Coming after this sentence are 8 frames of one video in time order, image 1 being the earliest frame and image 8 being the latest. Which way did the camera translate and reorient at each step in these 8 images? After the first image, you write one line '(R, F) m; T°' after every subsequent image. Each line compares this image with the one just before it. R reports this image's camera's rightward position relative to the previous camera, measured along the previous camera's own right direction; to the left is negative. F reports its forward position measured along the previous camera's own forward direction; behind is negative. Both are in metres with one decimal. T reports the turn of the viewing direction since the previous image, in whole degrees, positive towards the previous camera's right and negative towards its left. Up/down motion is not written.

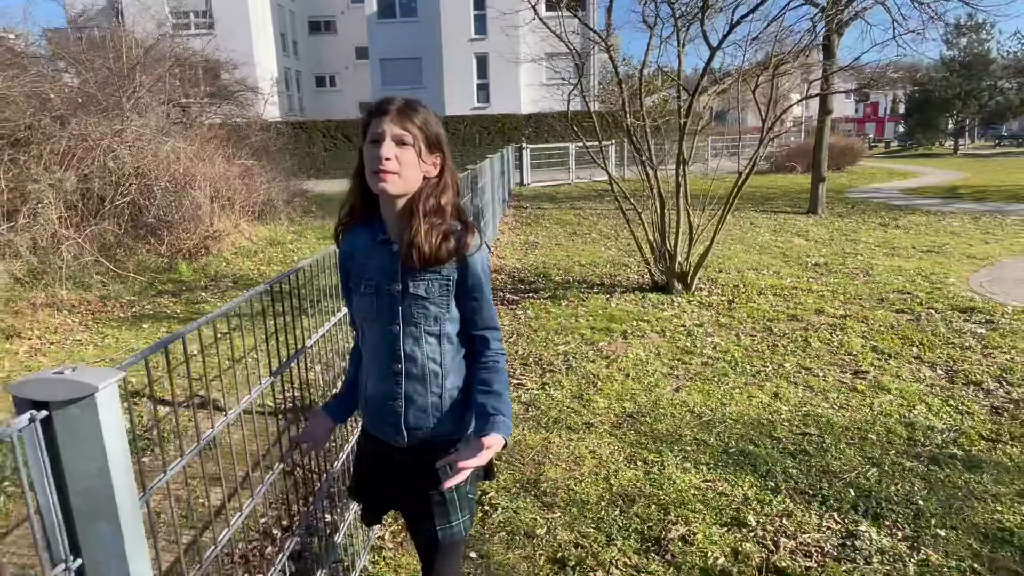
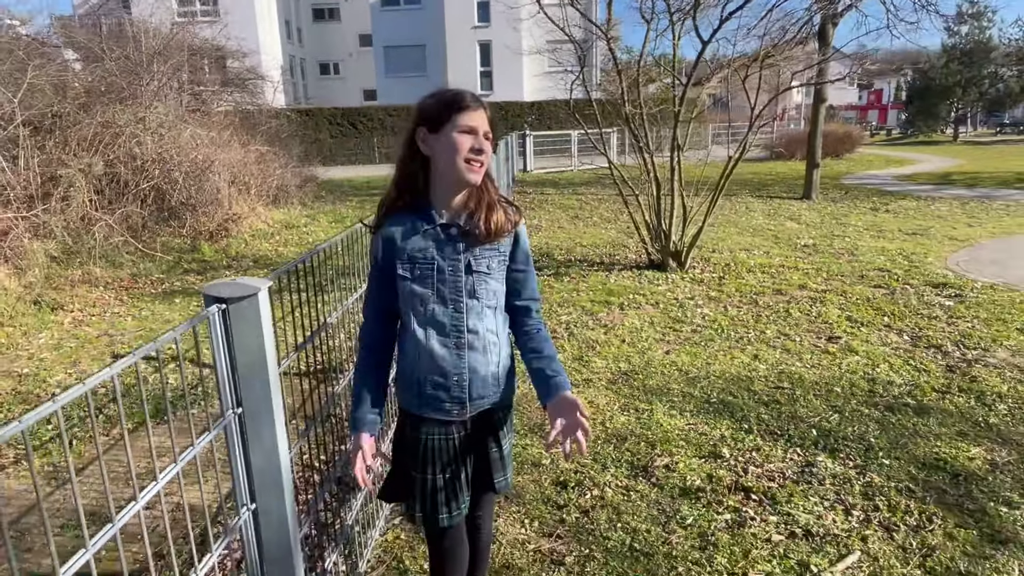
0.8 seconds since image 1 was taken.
(0.0, -0.5) m; 0°
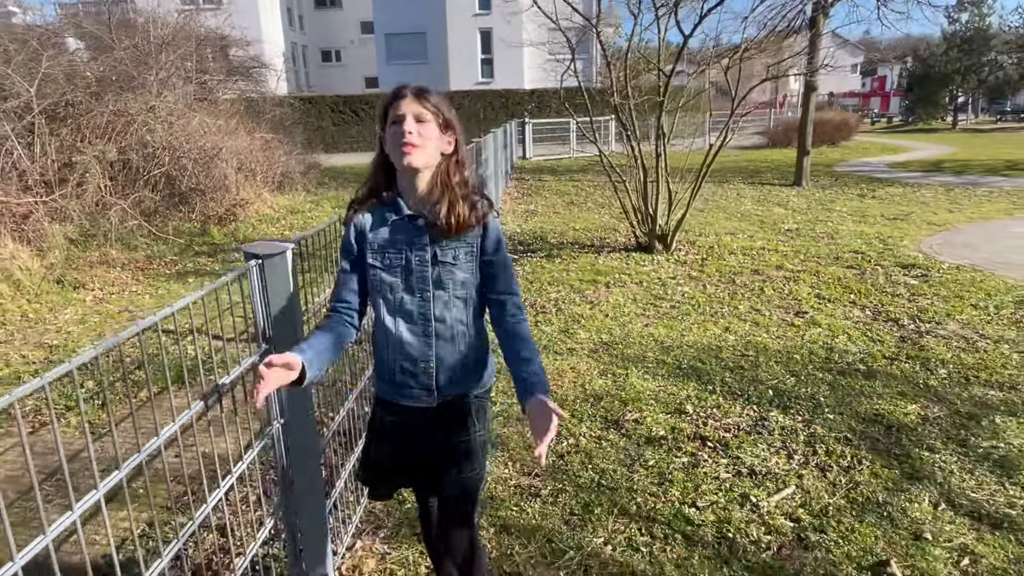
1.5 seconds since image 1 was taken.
(+0.1, -0.4) m; 0°
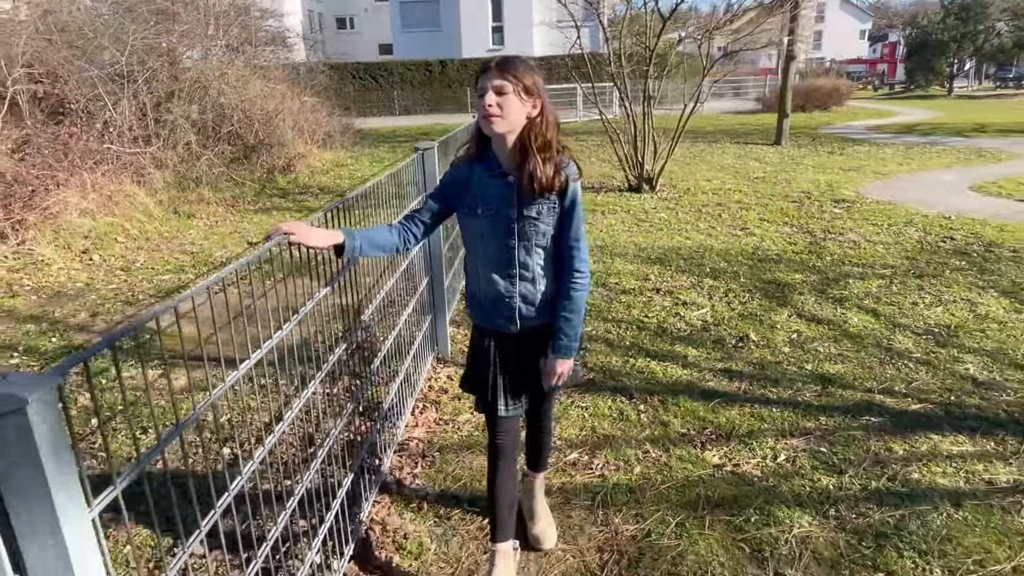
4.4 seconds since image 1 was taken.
(-0.1, -2.0) m; -1°
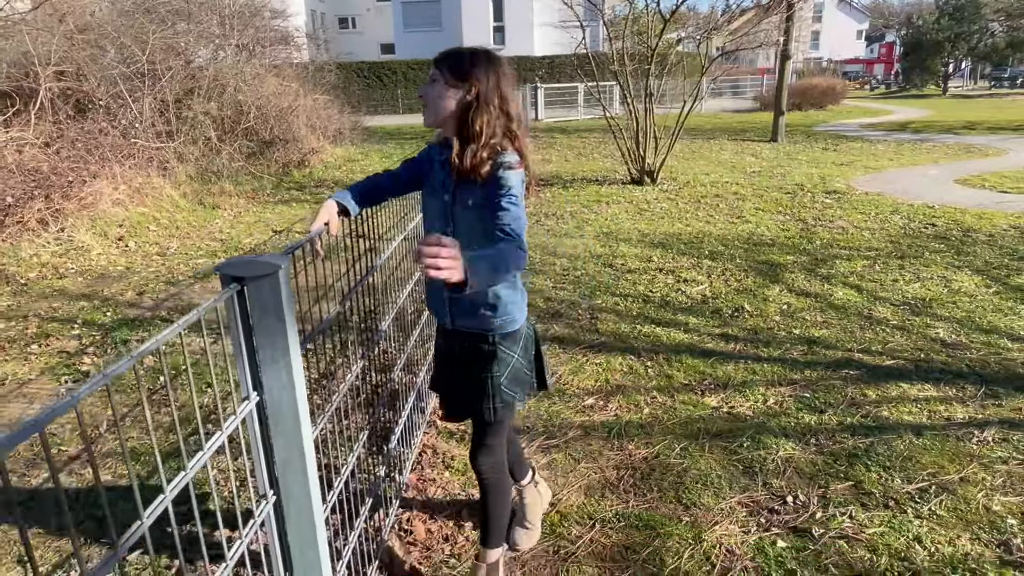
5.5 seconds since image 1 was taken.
(-0.1, -0.5) m; 0°
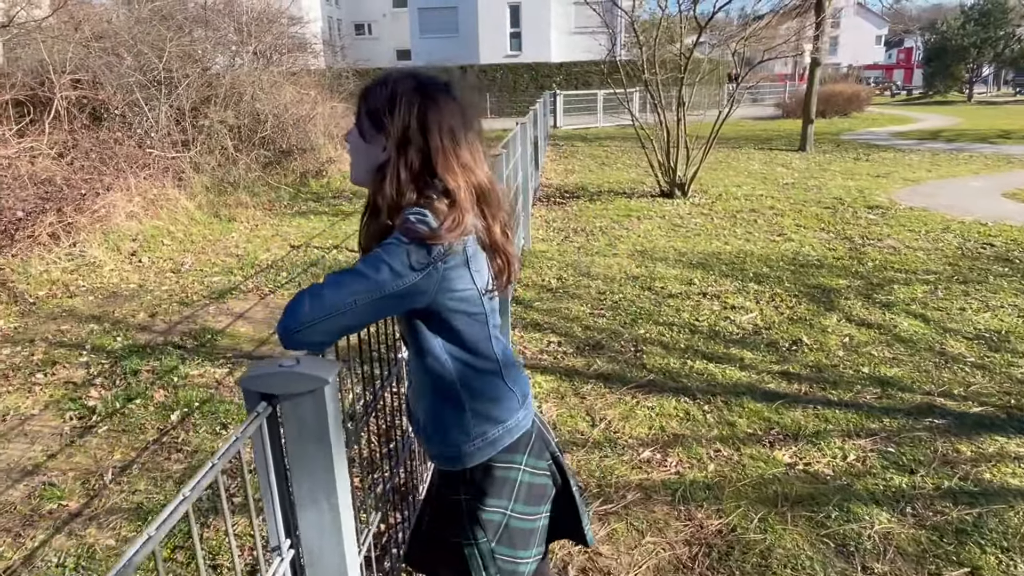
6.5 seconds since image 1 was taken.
(-0.2, +0.4) m; -1°
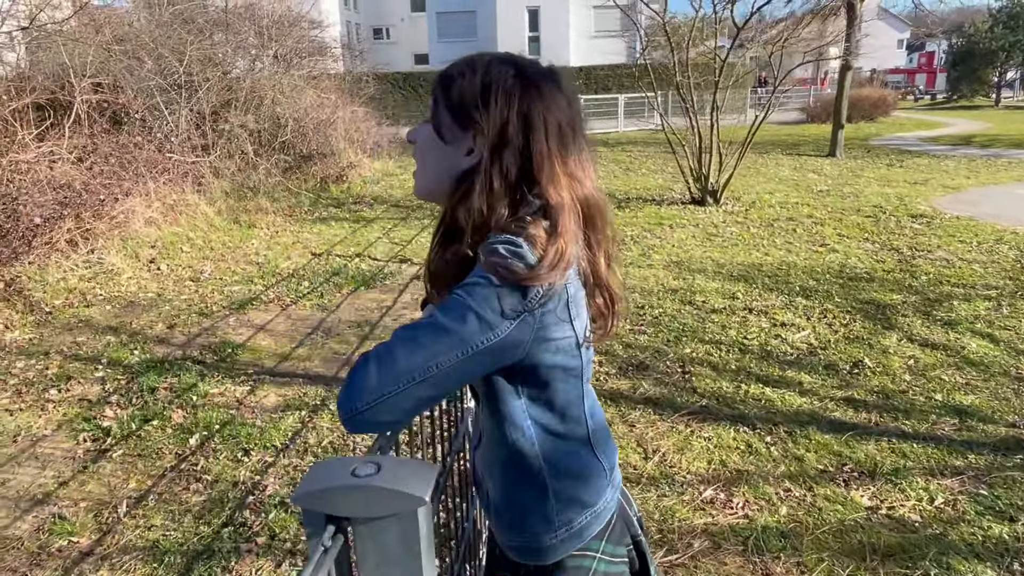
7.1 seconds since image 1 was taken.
(-0.2, +0.3) m; -1°
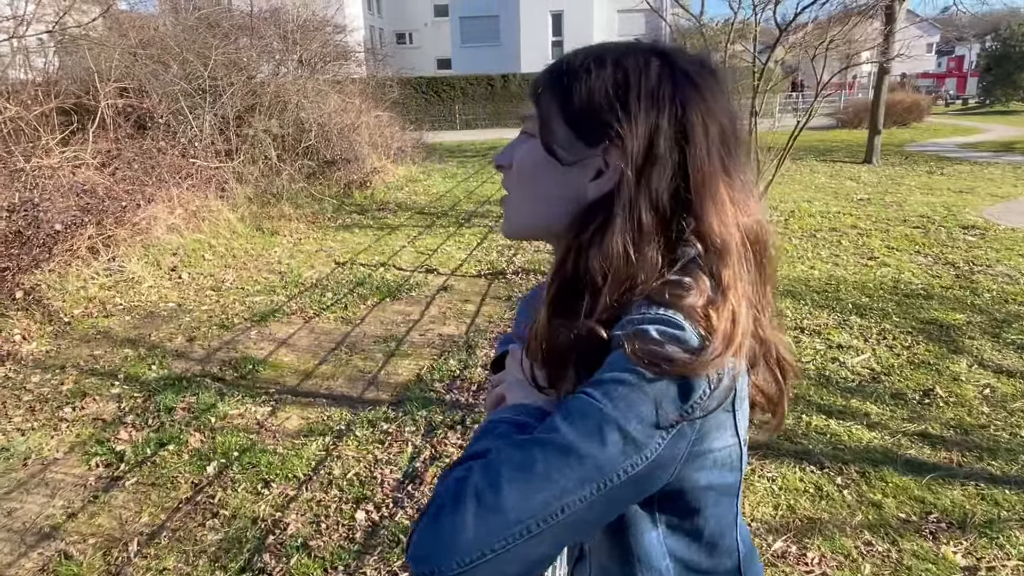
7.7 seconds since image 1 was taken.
(-0.1, +0.3) m; -2°
